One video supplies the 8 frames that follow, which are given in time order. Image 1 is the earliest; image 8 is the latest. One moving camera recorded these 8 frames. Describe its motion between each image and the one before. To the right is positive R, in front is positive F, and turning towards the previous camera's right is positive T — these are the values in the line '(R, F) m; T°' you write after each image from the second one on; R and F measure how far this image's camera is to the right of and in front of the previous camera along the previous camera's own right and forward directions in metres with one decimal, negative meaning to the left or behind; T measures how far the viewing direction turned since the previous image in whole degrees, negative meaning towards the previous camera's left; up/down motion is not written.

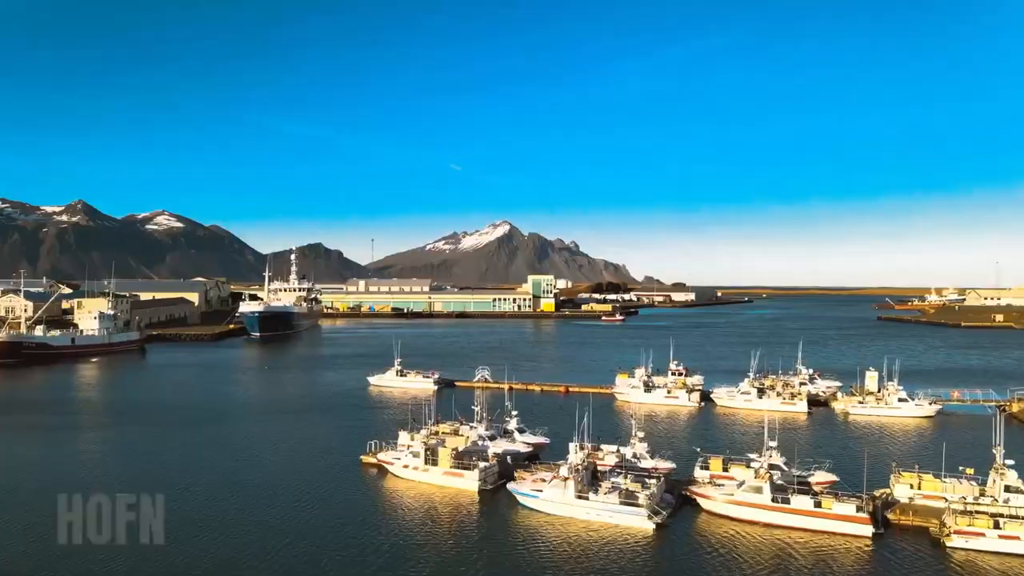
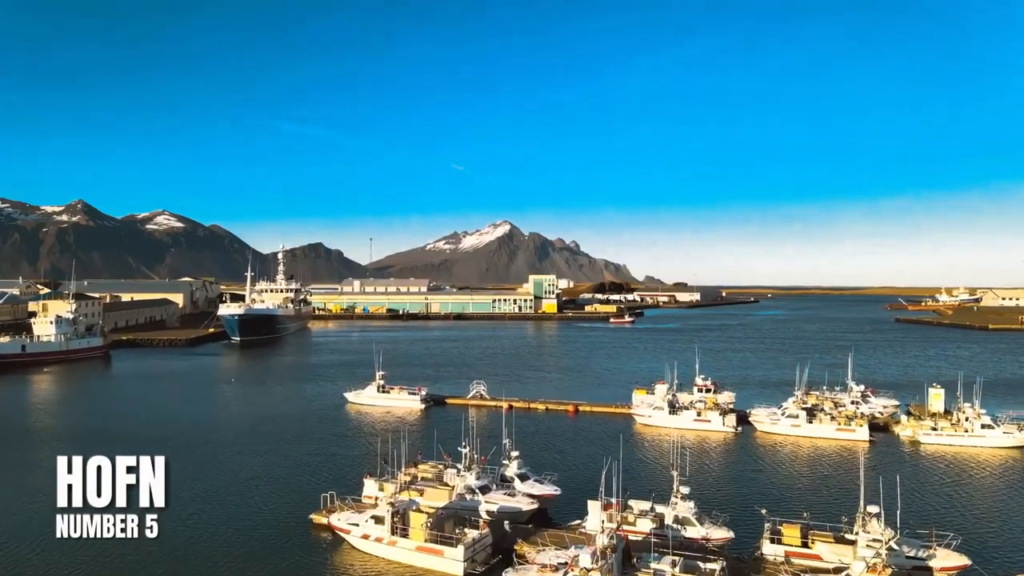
(0.0, +3.4) m; 0°
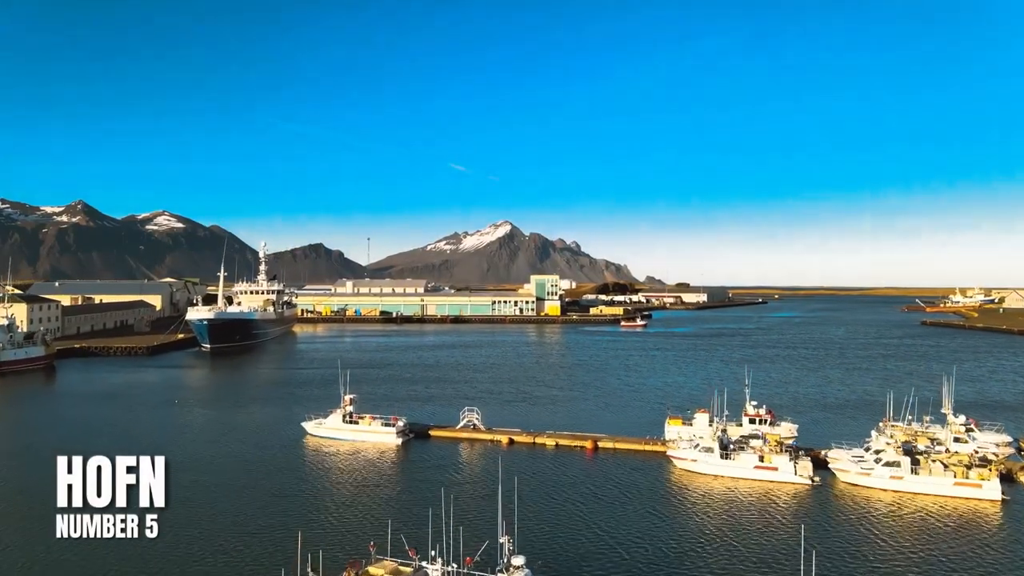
(0.0, +4.3) m; 0°
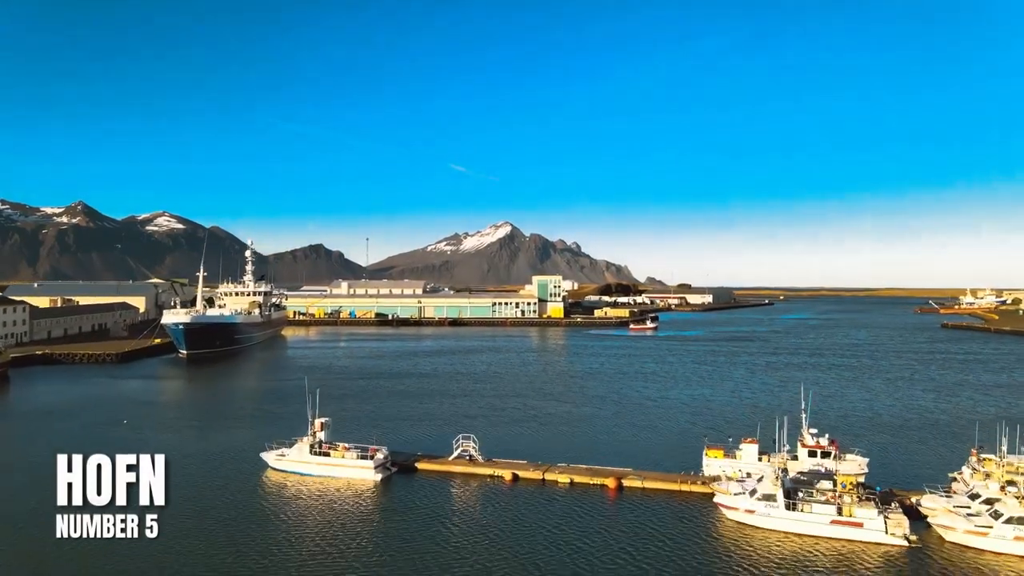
(-0.1, +3.0) m; 0°
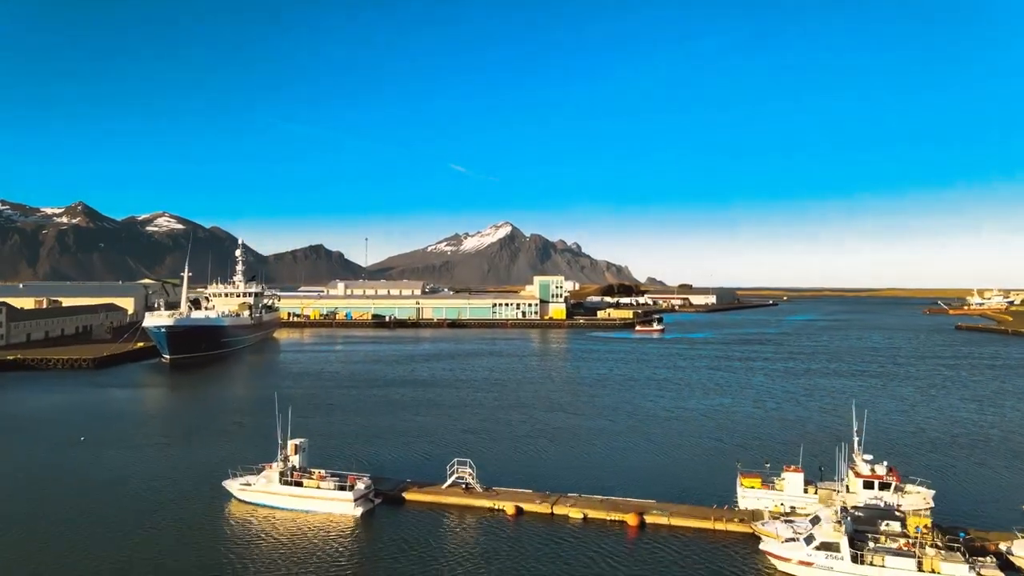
(0.0, +1.9) m; 0°
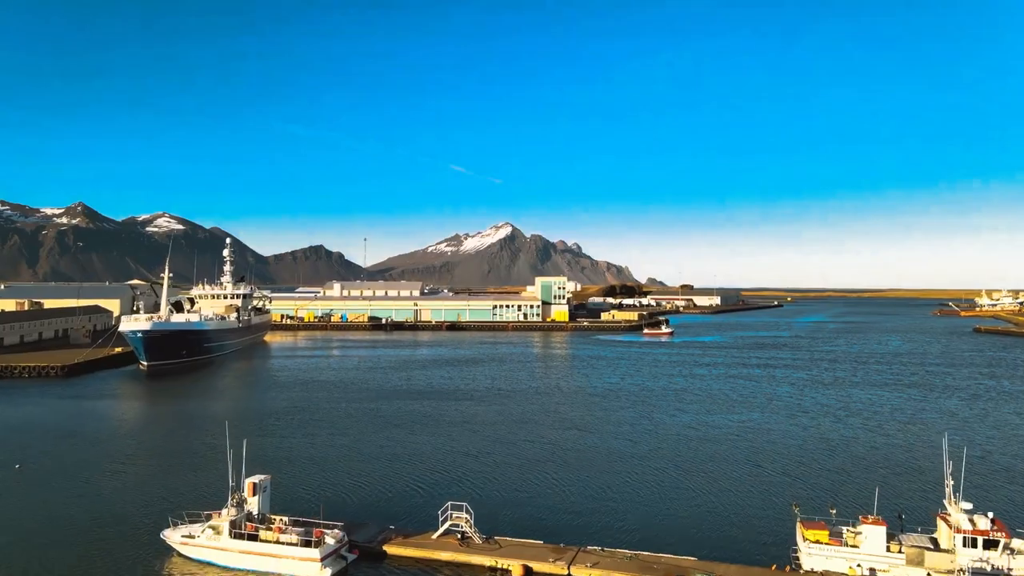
(-0.1, +2.3) m; 0°
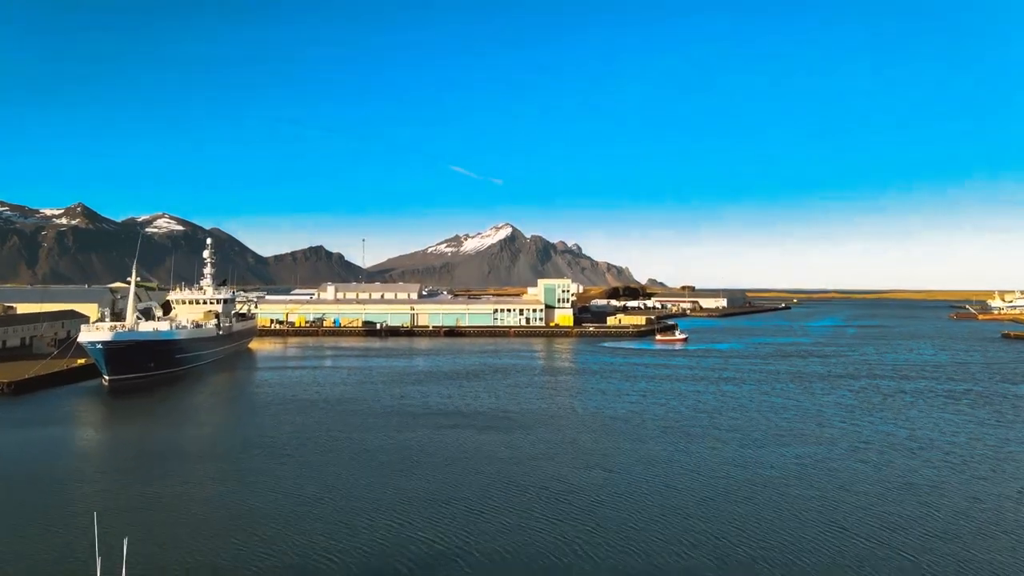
(-0.2, +3.3) m; 0°
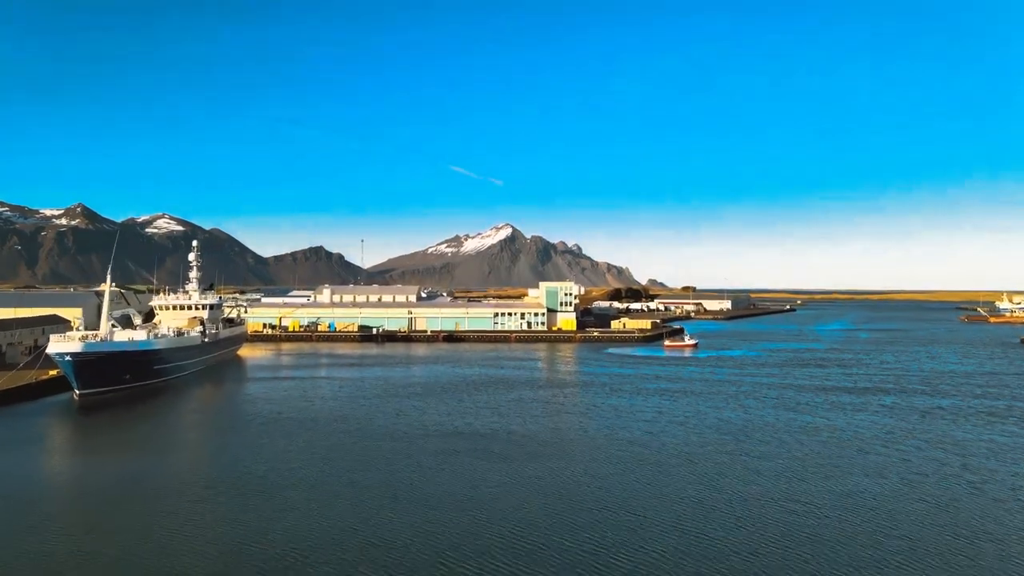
(-0.1, +2.1) m; 0°
